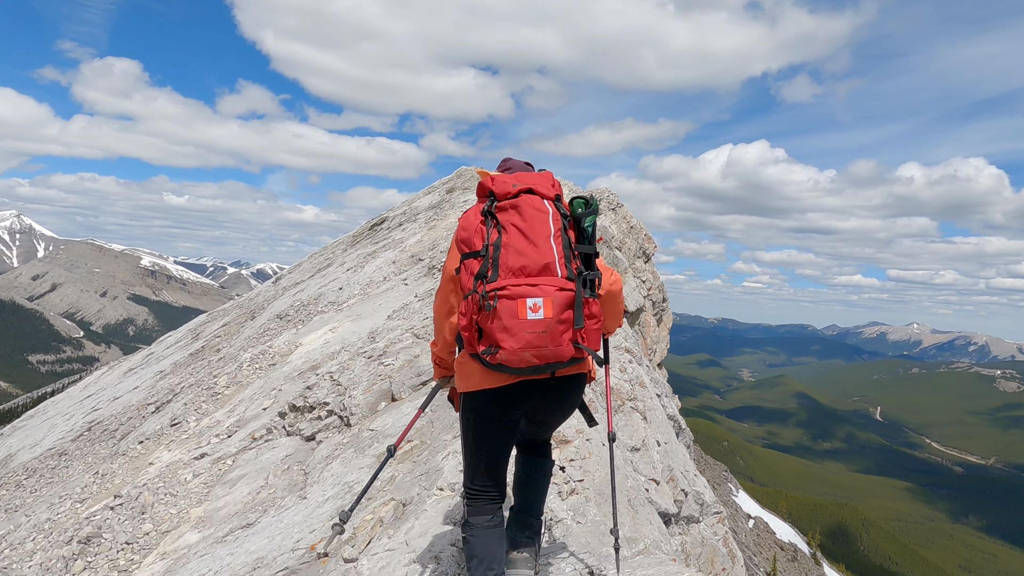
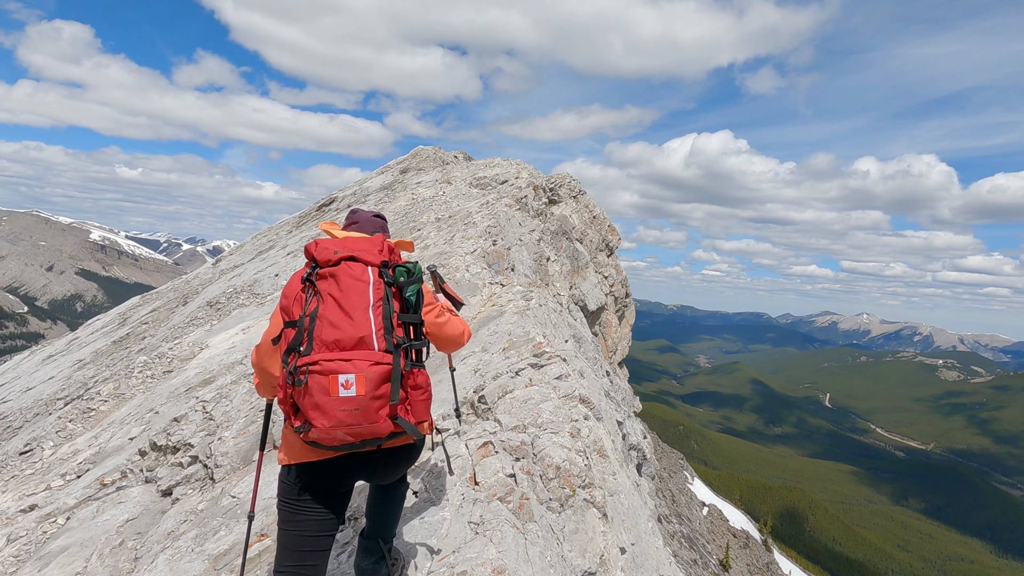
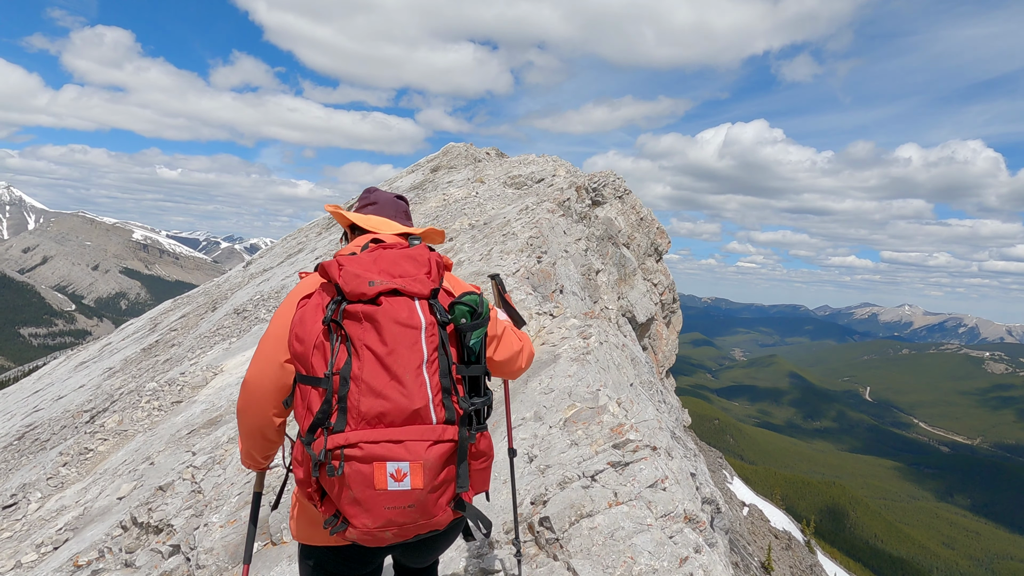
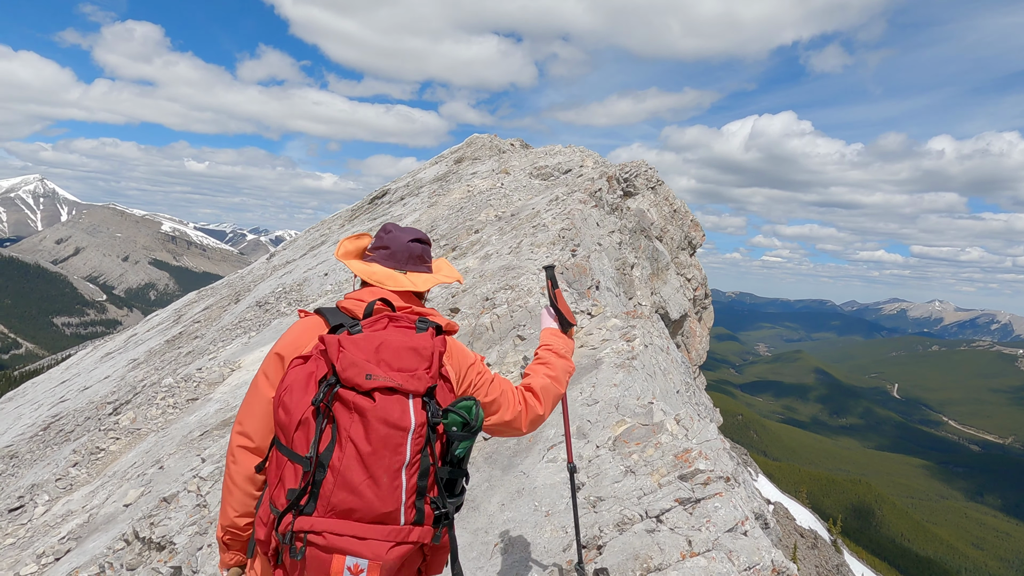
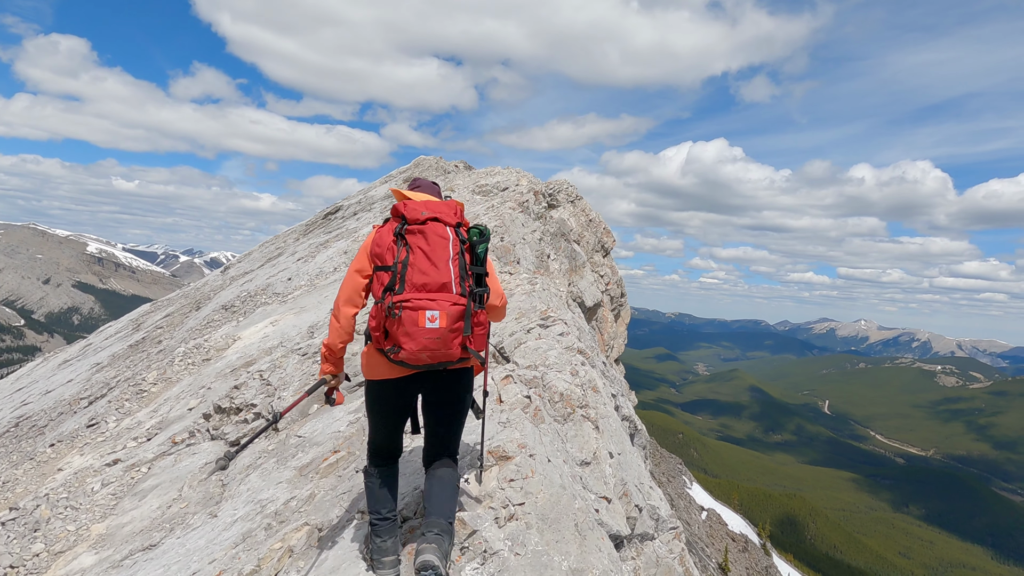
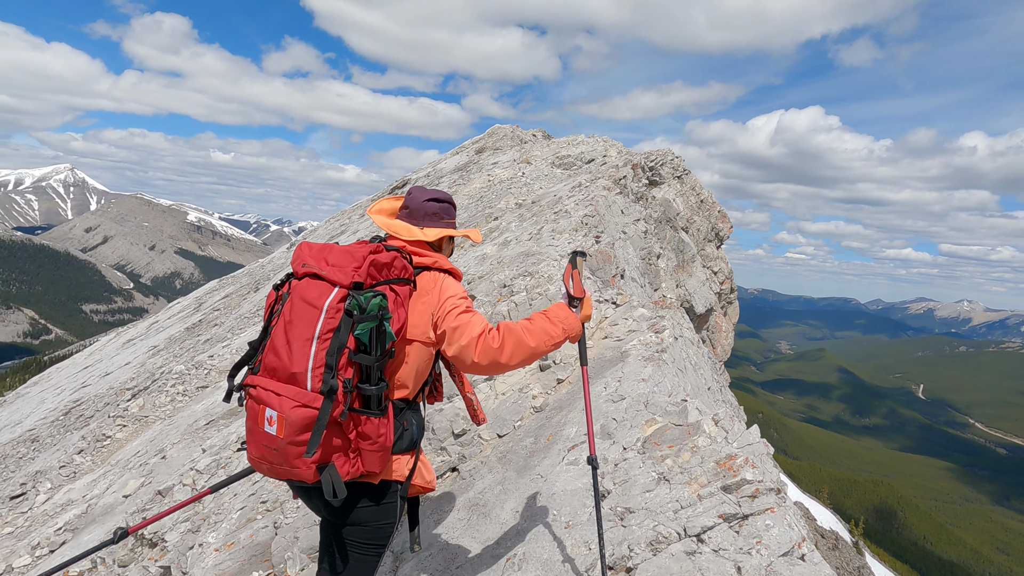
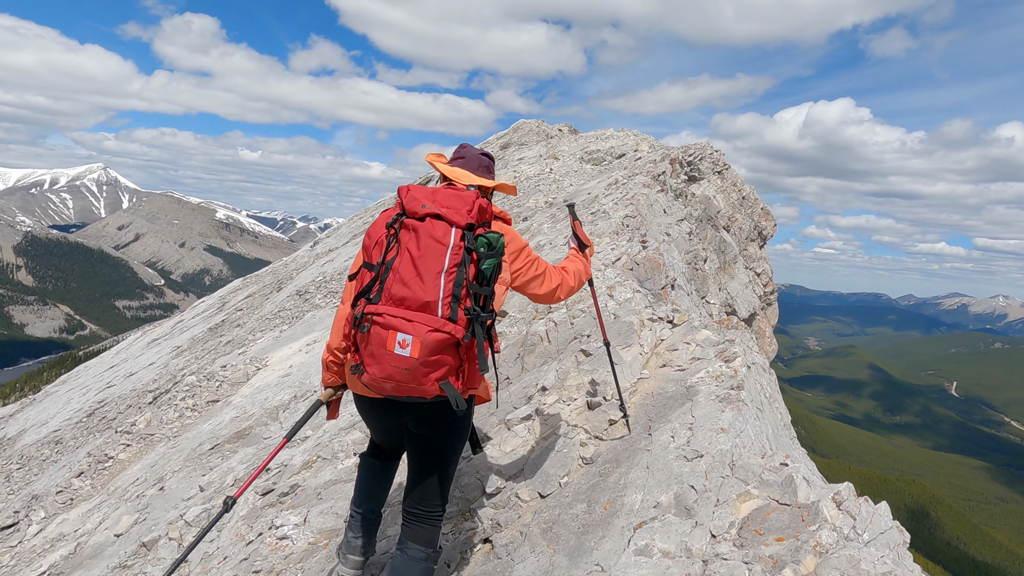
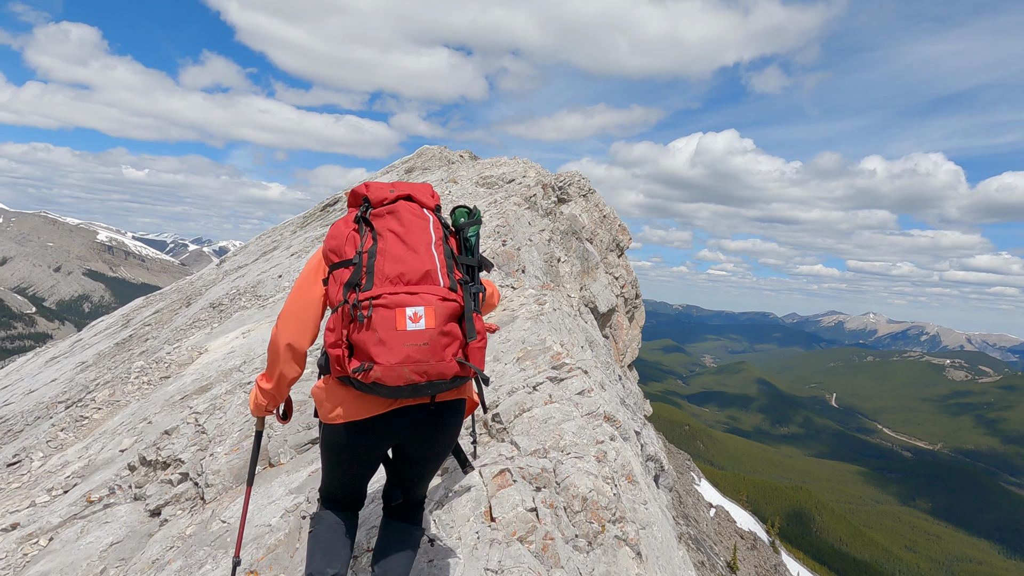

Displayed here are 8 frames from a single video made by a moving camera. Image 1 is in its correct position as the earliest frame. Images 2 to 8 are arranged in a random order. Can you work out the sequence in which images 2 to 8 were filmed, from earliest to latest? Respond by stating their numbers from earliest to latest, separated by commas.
5, 2, 8, 3, 4, 6, 7
